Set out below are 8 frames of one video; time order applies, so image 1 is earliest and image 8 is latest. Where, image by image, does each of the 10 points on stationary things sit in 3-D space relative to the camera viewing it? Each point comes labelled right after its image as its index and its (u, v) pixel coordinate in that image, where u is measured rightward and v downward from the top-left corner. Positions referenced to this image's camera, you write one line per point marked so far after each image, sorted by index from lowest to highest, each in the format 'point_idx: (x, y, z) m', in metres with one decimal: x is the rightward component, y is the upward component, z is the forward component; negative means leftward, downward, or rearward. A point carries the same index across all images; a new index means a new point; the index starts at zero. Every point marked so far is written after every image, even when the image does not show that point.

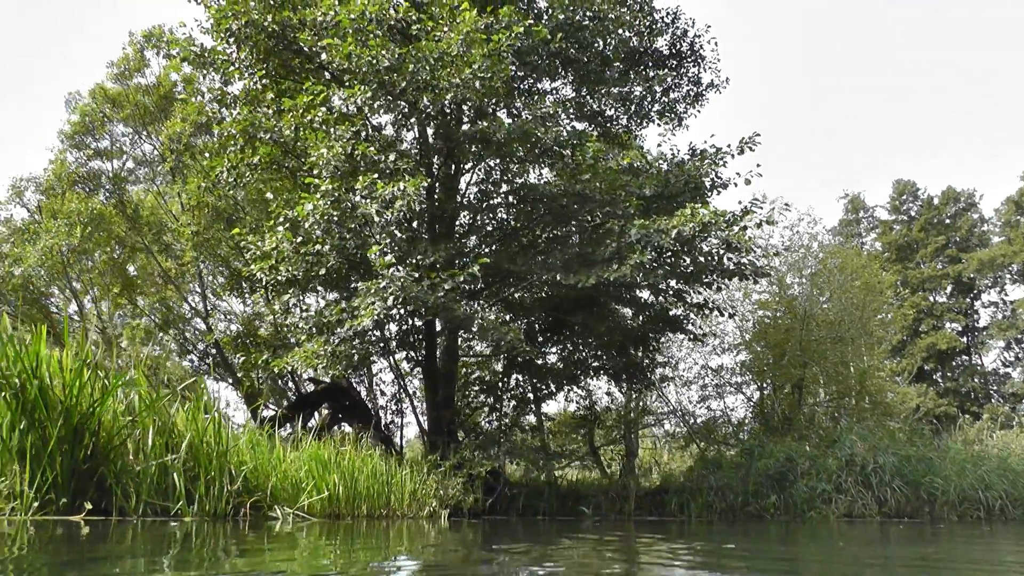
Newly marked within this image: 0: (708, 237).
0: (+1.7, +0.4, +9.0) m
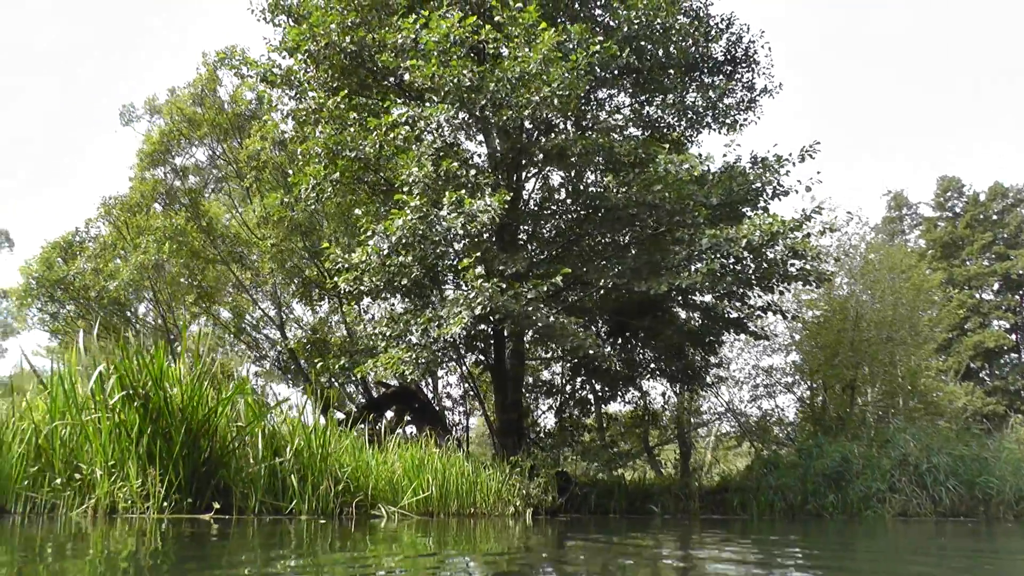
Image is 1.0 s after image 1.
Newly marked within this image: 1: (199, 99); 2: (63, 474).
0: (+2.3, +0.4, +9.2) m
1: (-3.4, +2.1, +11.6) m
2: (-2.1, -0.9, +5.1) m
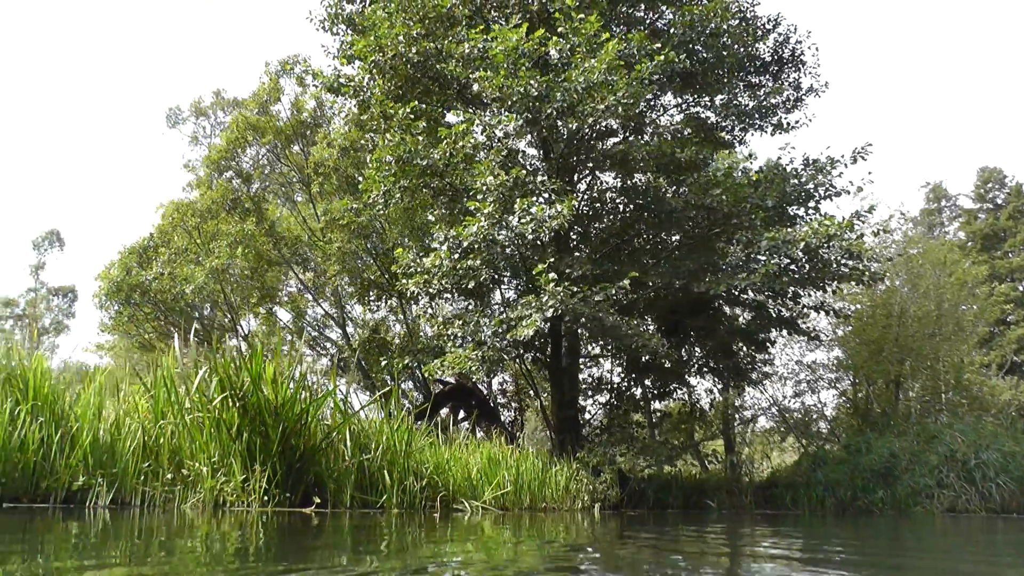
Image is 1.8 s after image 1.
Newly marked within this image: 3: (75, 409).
0: (+2.8, +0.4, +9.4) m
1: (-2.8, +2.0, +12.0) m
2: (-1.7, -0.9, +5.4) m
3: (-2.2, -0.6, +5.4) m
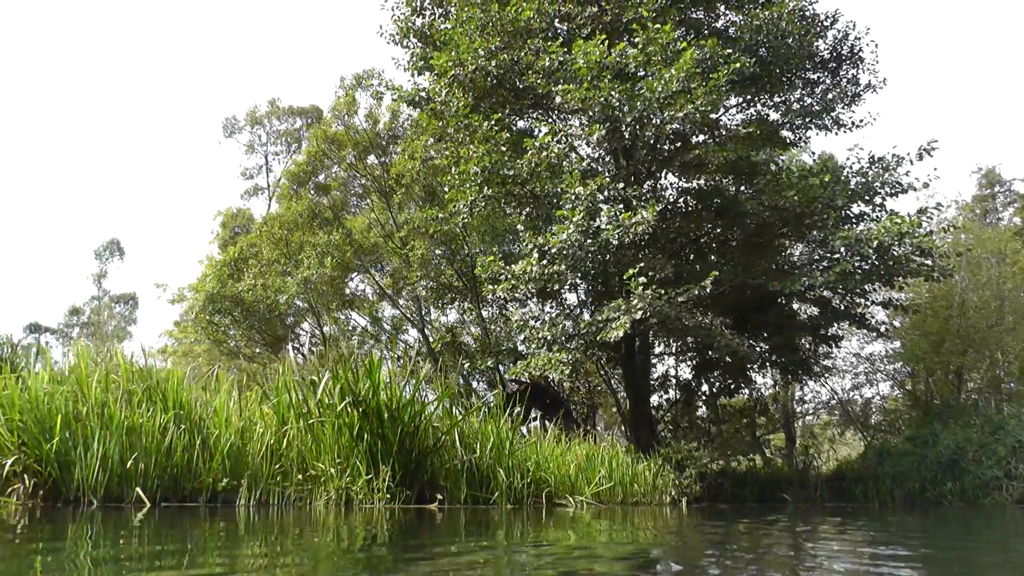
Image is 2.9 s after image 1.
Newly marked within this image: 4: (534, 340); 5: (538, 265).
0: (+3.5, +0.4, +9.6) m
1: (-2.0, +2.0, +12.4) m
2: (-1.1, -1.0, +5.8) m
3: (-1.6, -0.7, +5.8) m
4: (+0.2, -0.5, +9.6) m
5: (+0.3, +0.2, +9.1) m
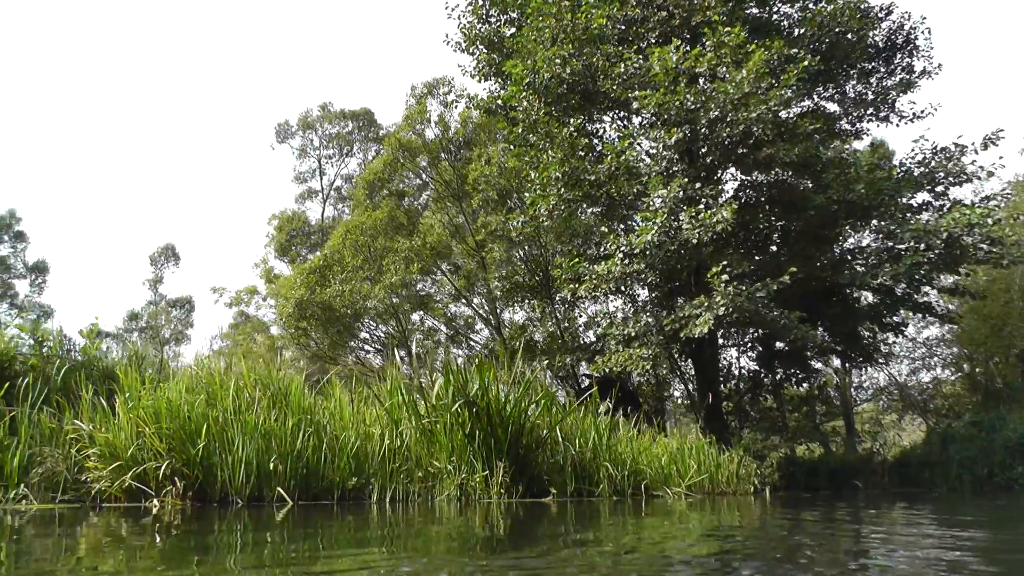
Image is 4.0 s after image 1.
0: (+4.2, +0.5, +9.8) m
1: (-1.2, +1.9, +12.8) m
2: (-0.5, -1.1, +6.2) m
3: (-1.0, -0.8, +6.2) m
4: (+1.0, -0.5, +10.0) m
5: (+1.0, +0.2, +9.4) m
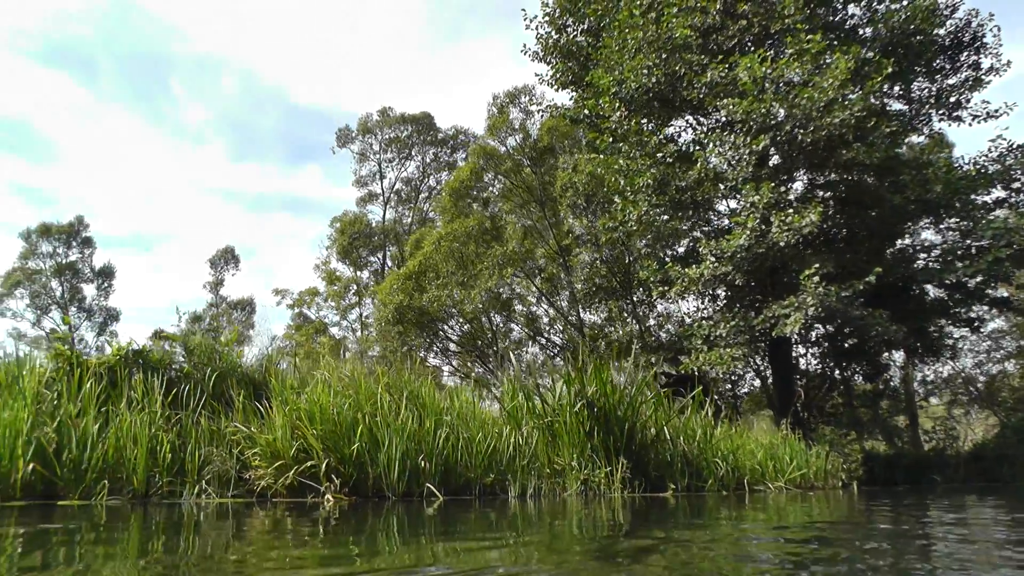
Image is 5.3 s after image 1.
0: (+5.1, +0.5, +10.0) m
1: (-0.3, +1.9, +13.2) m
2: (+0.2, -1.1, +6.6) m
3: (-0.3, -0.8, +6.6) m
4: (+1.8, -0.5, +10.3) m
5: (+1.8, +0.2, +9.8) m
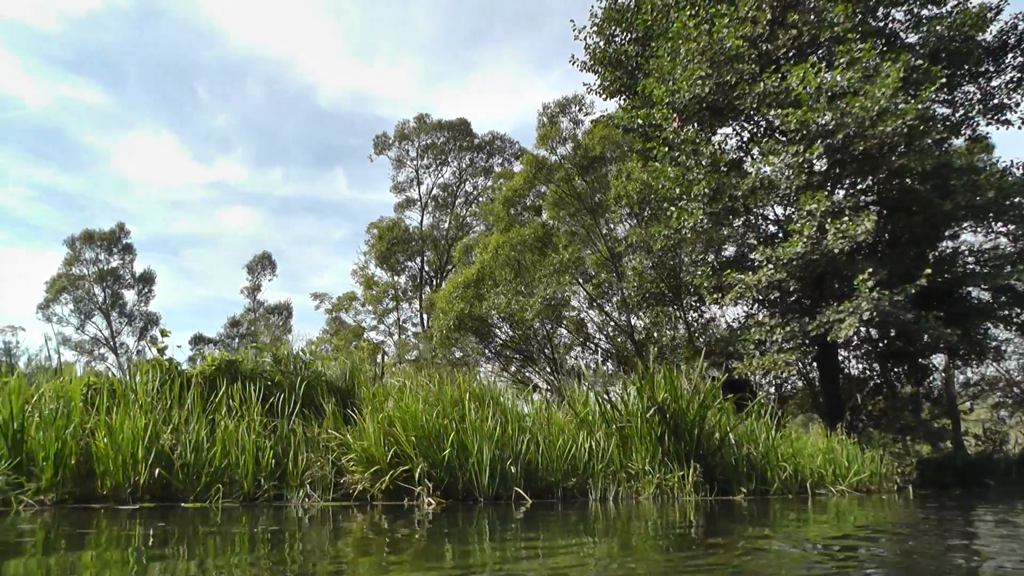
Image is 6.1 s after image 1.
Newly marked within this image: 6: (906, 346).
0: (+5.6, +0.5, +10.1) m
1: (+0.4, +1.8, +13.4) m
2: (+0.7, -1.2, +6.8) m
3: (+0.2, -0.9, +6.8) m
4: (+2.4, -0.5, +10.5) m
5: (+2.4, +0.1, +10.0) m
6: (+5.0, -0.7, +13.4) m
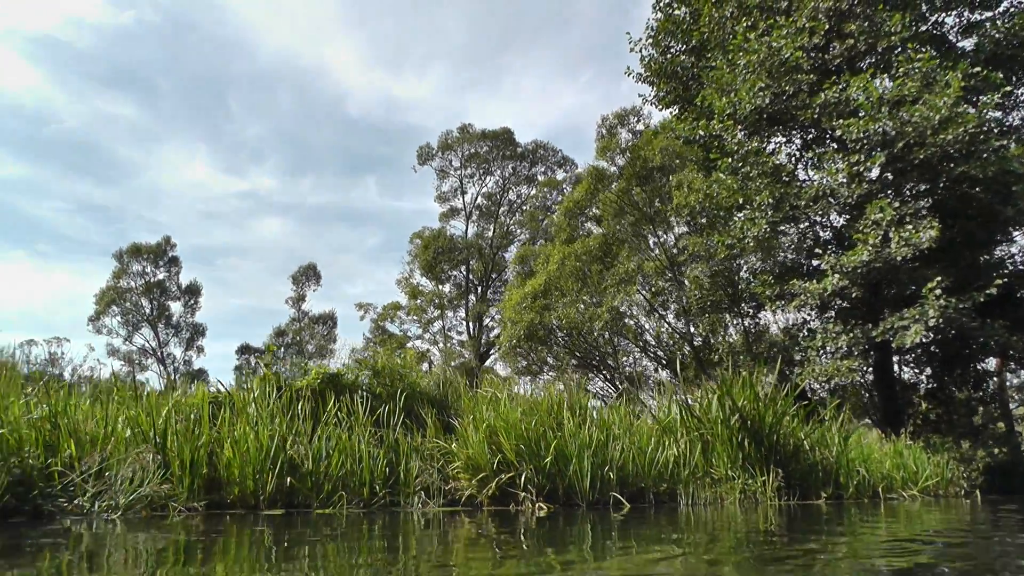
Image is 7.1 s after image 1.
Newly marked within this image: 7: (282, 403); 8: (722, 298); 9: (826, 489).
0: (+6.3, +0.5, +10.1) m
1: (+1.1, +1.7, +13.7) m
2: (+1.3, -1.2, +7.0) m
3: (+0.8, -1.0, +7.1) m
4: (+3.1, -0.6, +10.7) m
5: (+3.0, +0.1, +10.1) m
6: (+5.8, -0.8, +13.5) m
7: (-1.3, -0.7, +6.2) m
8: (+2.5, -0.1, +12.5) m
9: (+2.2, -1.4, +7.4) m
